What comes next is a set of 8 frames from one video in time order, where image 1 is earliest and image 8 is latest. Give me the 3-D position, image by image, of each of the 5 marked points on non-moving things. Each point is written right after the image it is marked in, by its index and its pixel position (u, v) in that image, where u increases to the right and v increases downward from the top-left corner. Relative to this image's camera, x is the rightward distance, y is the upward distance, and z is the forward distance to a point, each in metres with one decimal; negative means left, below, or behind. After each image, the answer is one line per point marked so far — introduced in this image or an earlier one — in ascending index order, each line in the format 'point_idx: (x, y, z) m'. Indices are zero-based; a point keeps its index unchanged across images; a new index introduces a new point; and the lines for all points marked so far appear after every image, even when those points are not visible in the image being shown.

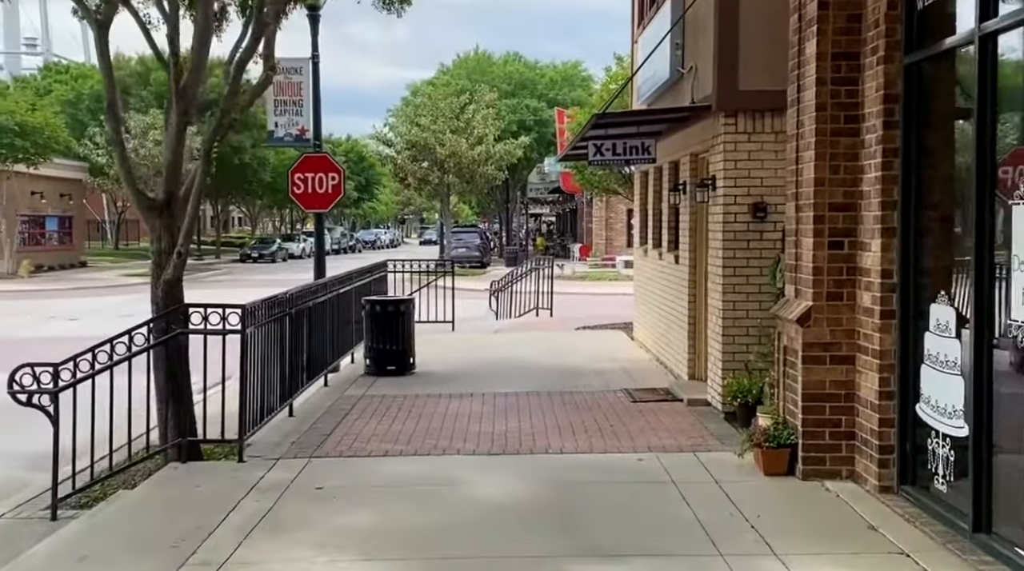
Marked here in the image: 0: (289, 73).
0: (-3.1, +3.0, +15.8) m
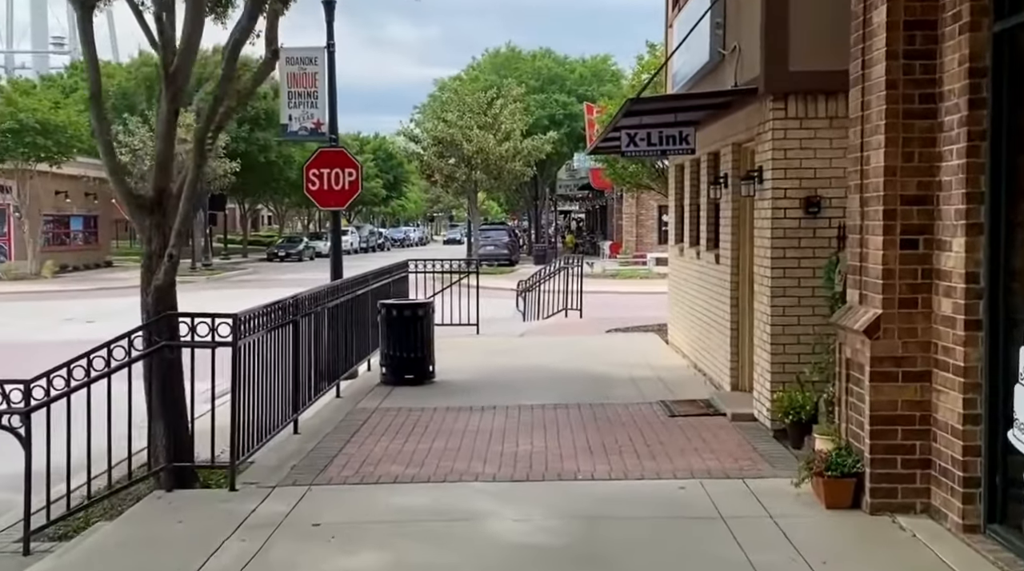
0: (-2.8, +2.9, +15.0) m
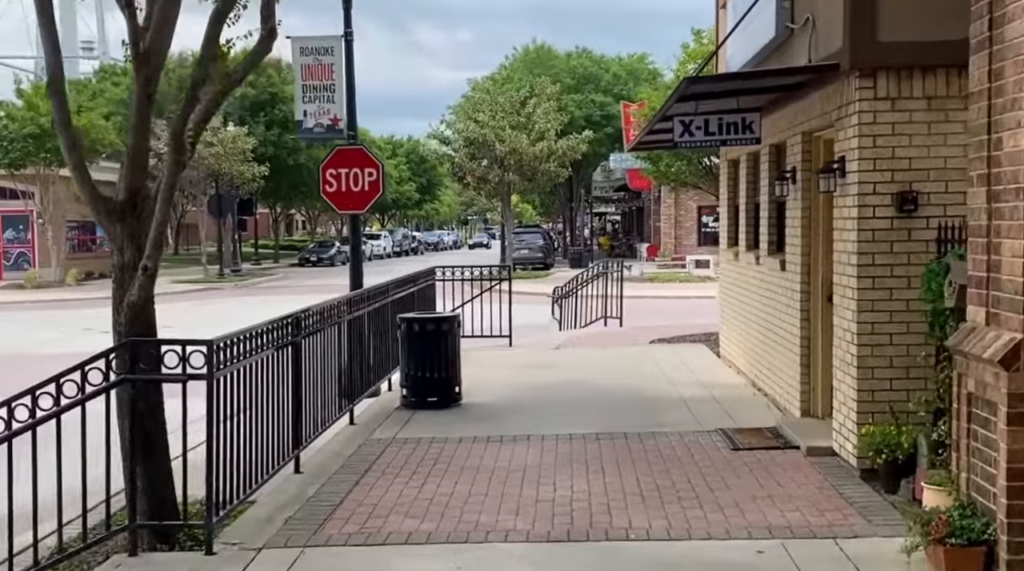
0: (-2.4, +2.8, +13.7) m
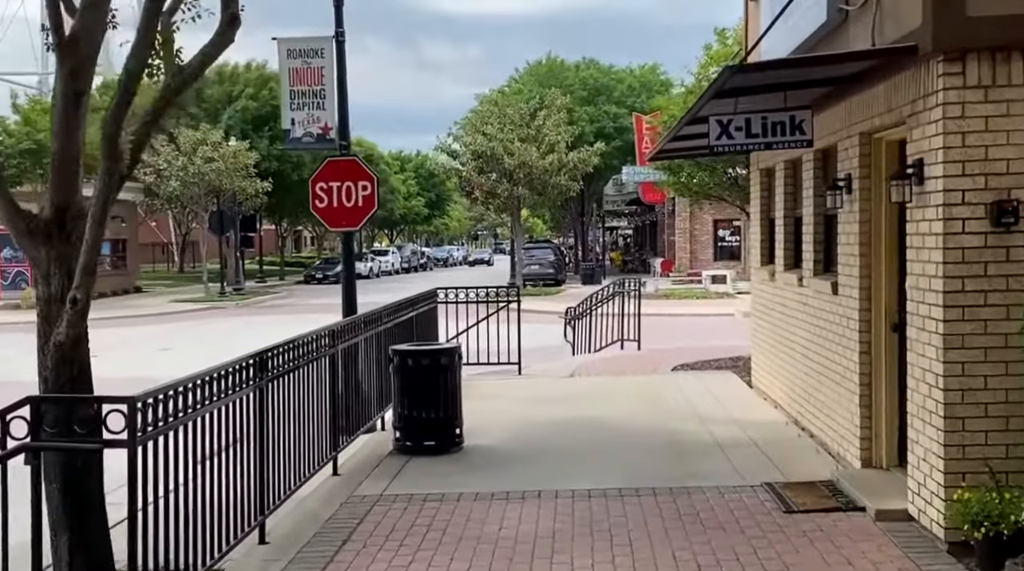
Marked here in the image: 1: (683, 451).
0: (-2.3, +2.5, +12.5) m
1: (+1.3, -1.3, +8.8) m
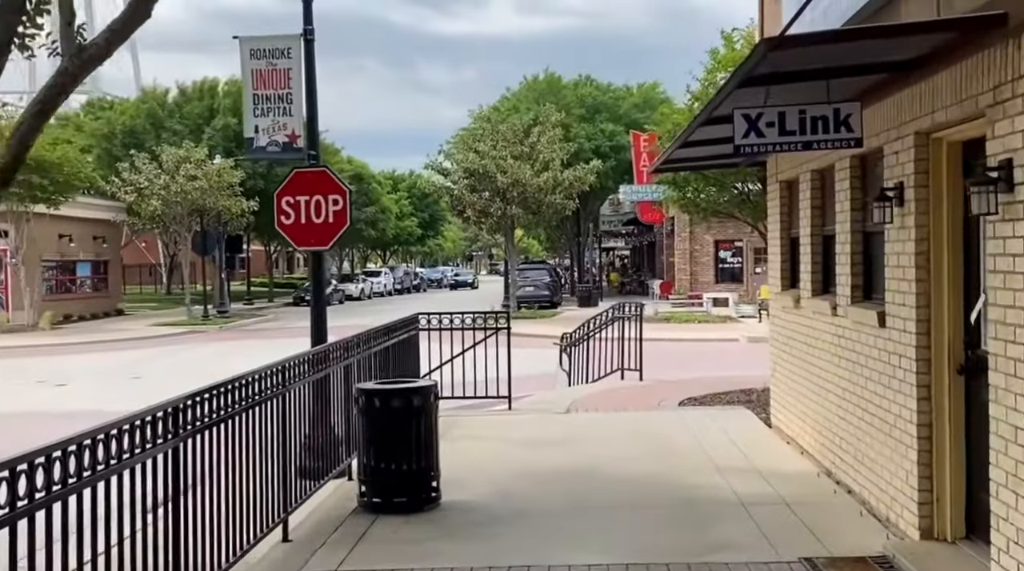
0: (-2.4, +2.3, +11.2) m
1: (+1.2, -1.5, +7.4) m
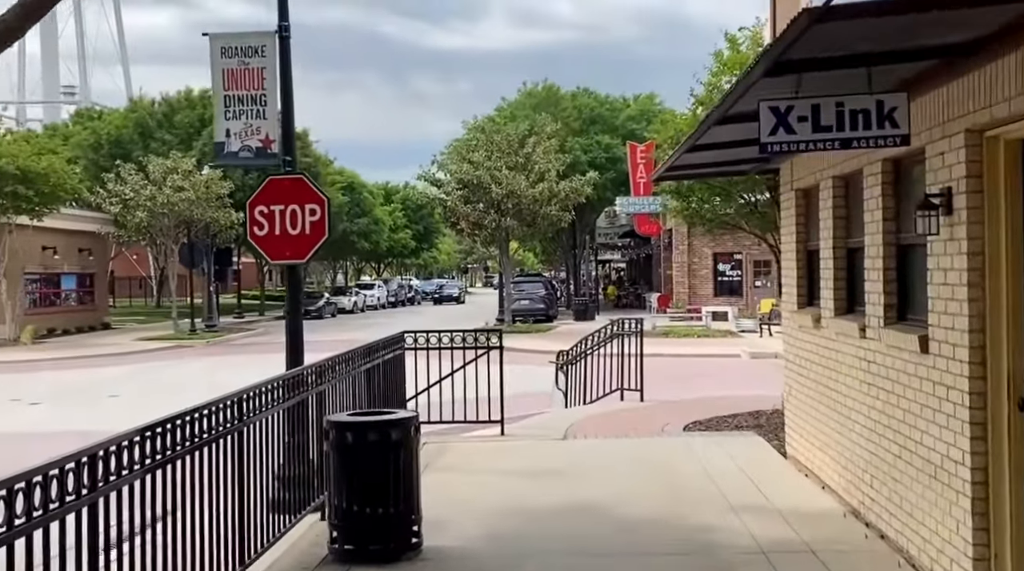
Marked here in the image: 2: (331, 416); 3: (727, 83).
0: (-2.5, +2.1, +10.4) m
1: (+1.2, -1.6, +6.6) m
2: (-1.1, -0.8, +7.0) m
3: (+2.6, +2.5, +13.6) m
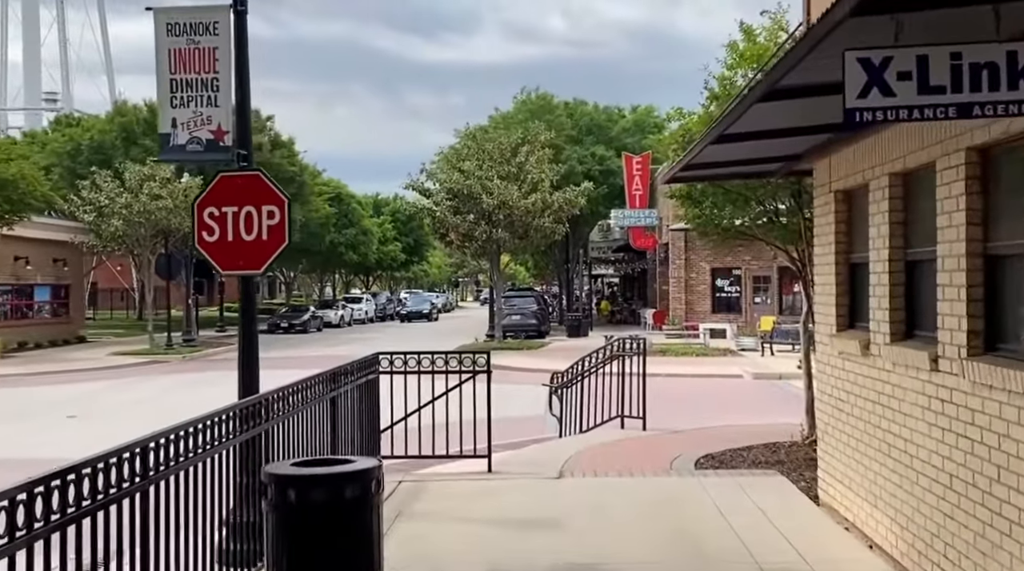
0: (-2.5, +2.0, +9.0) m
1: (+1.1, -1.7, +5.1) m
2: (-1.2, -0.9, +5.5) m
3: (+2.5, +2.3, +12.2) m
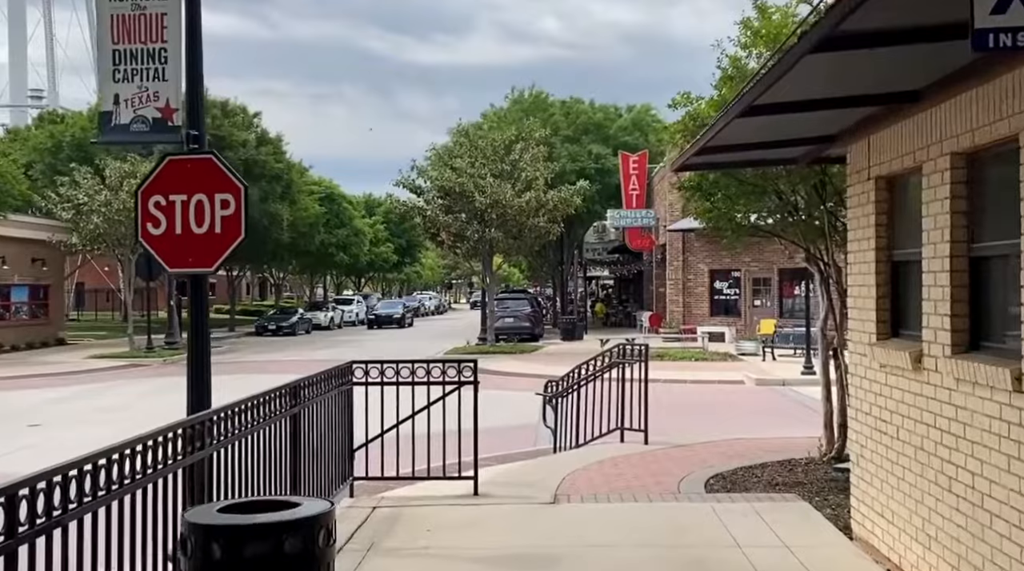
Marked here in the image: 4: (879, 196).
0: (-2.6, +2.0, +7.9) m
1: (+1.0, -1.7, +4.0) m
2: (-1.2, -0.9, +4.4) m
3: (+2.4, +2.2, +11.1) m
4: (+2.2, +0.5, +6.8) m
